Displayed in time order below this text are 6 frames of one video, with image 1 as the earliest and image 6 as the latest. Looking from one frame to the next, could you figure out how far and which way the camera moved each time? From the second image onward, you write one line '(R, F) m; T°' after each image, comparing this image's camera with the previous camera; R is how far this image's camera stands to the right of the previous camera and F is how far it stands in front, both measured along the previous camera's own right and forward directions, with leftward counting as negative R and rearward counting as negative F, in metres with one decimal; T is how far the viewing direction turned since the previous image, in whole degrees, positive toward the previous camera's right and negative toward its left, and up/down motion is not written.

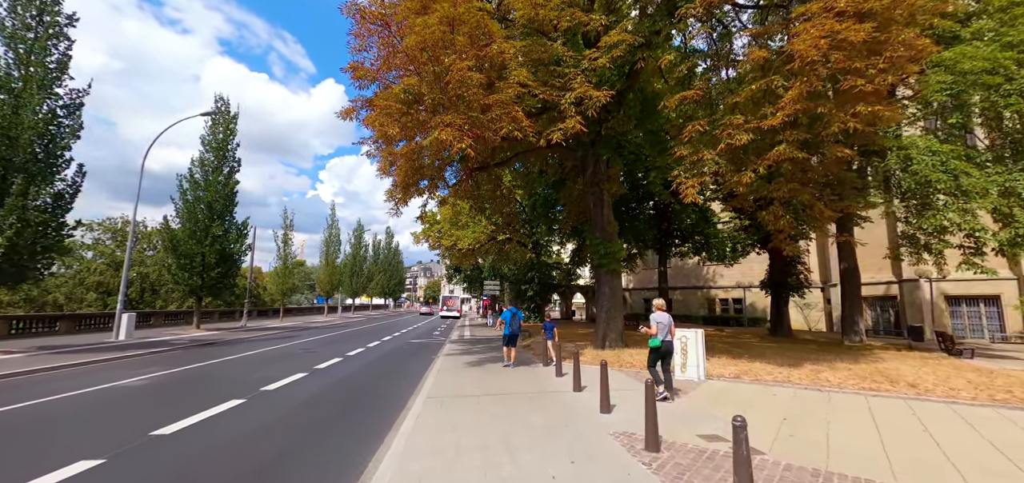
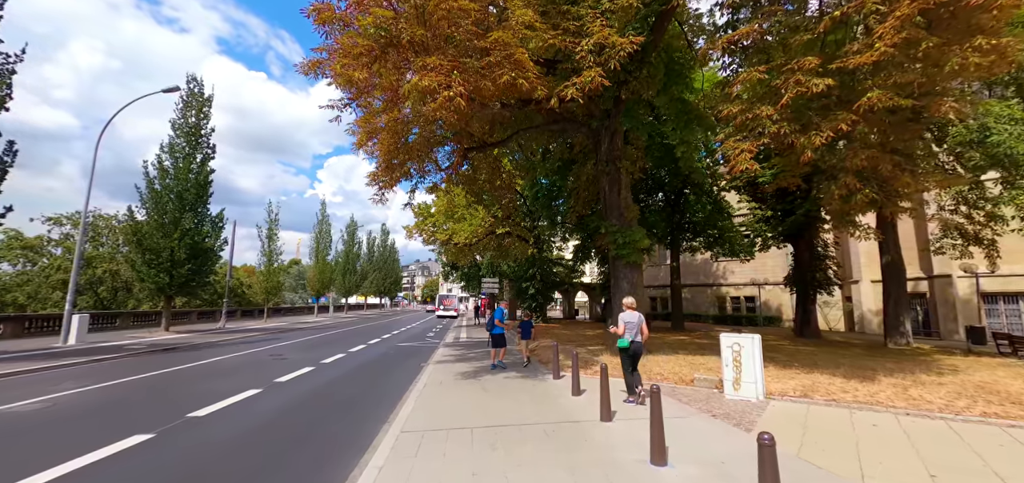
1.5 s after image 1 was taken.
(-0.1, +1.8) m; 0°
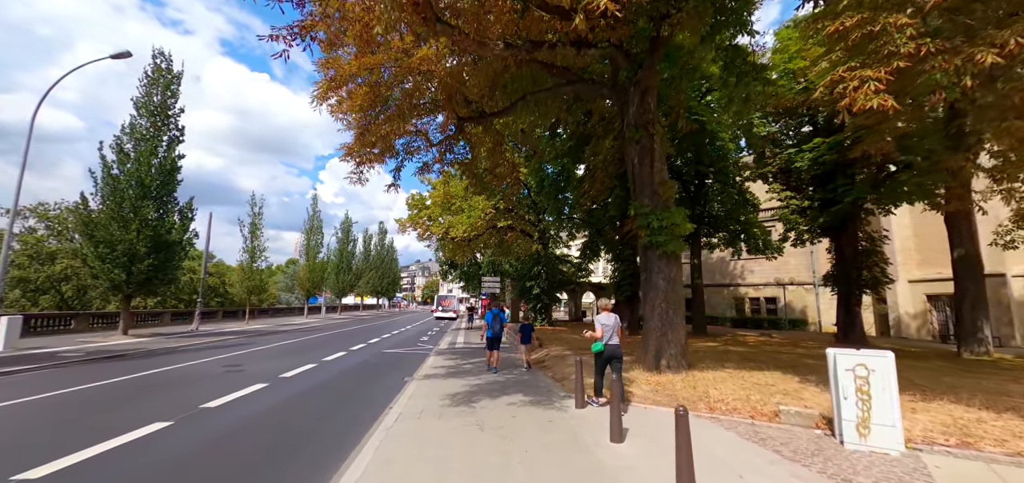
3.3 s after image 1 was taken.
(-0.1, +2.2) m; 0°
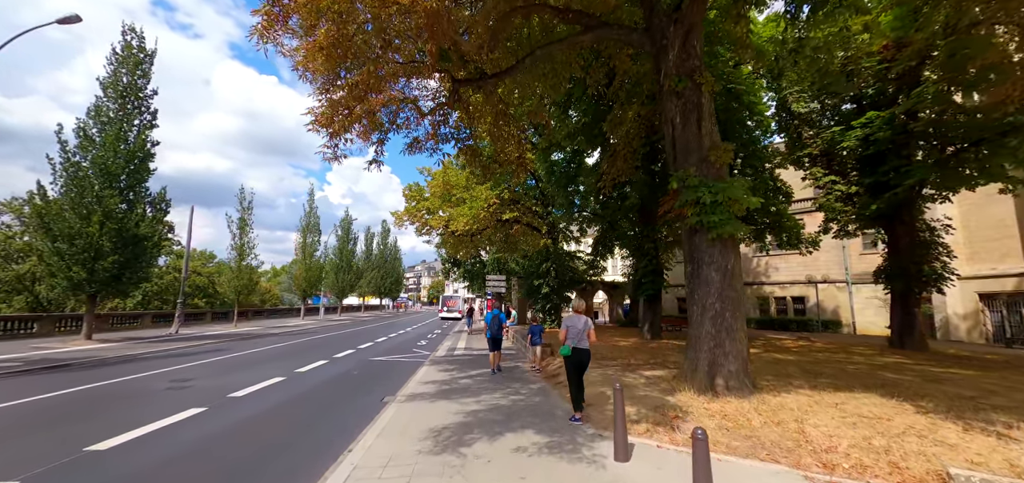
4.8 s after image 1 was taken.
(0.0, +1.9) m; -1°
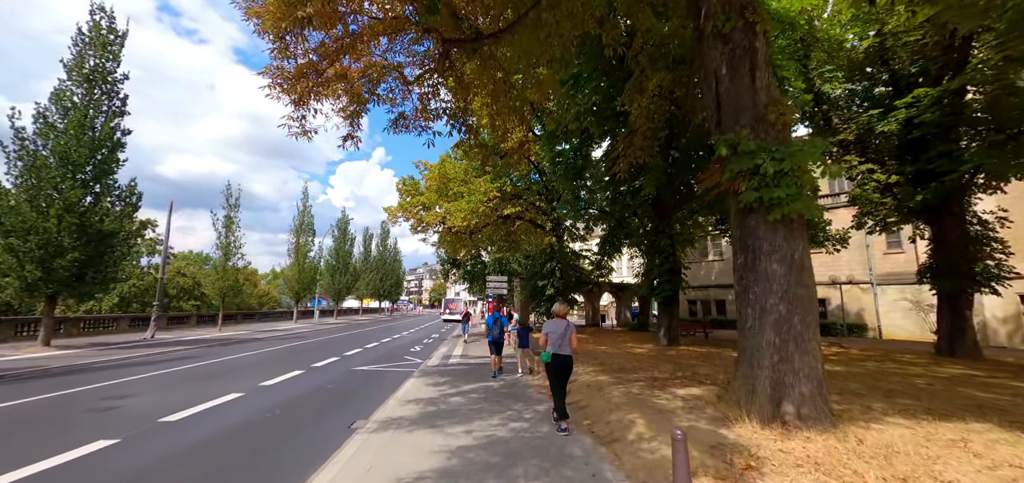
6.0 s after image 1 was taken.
(0.0, +1.4) m; 0°
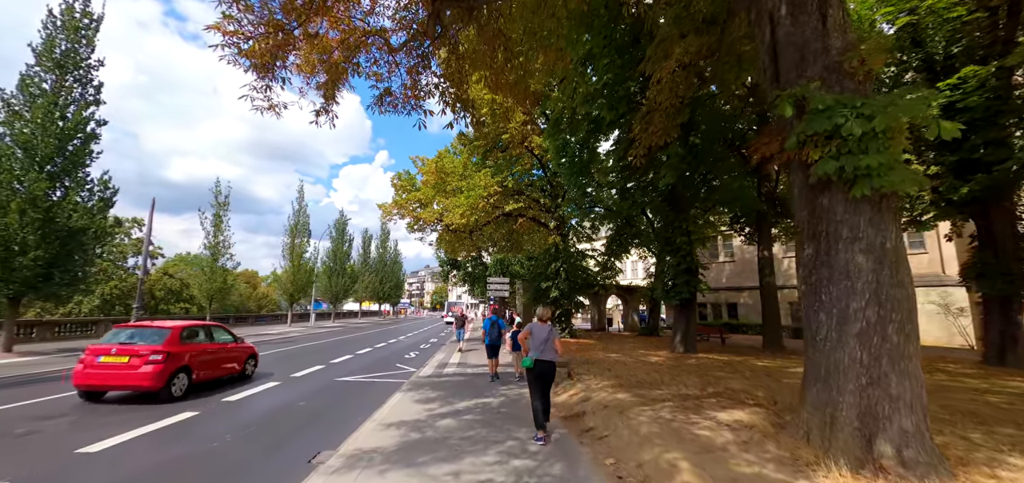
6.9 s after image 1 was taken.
(0.0, +1.1) m; 0°
